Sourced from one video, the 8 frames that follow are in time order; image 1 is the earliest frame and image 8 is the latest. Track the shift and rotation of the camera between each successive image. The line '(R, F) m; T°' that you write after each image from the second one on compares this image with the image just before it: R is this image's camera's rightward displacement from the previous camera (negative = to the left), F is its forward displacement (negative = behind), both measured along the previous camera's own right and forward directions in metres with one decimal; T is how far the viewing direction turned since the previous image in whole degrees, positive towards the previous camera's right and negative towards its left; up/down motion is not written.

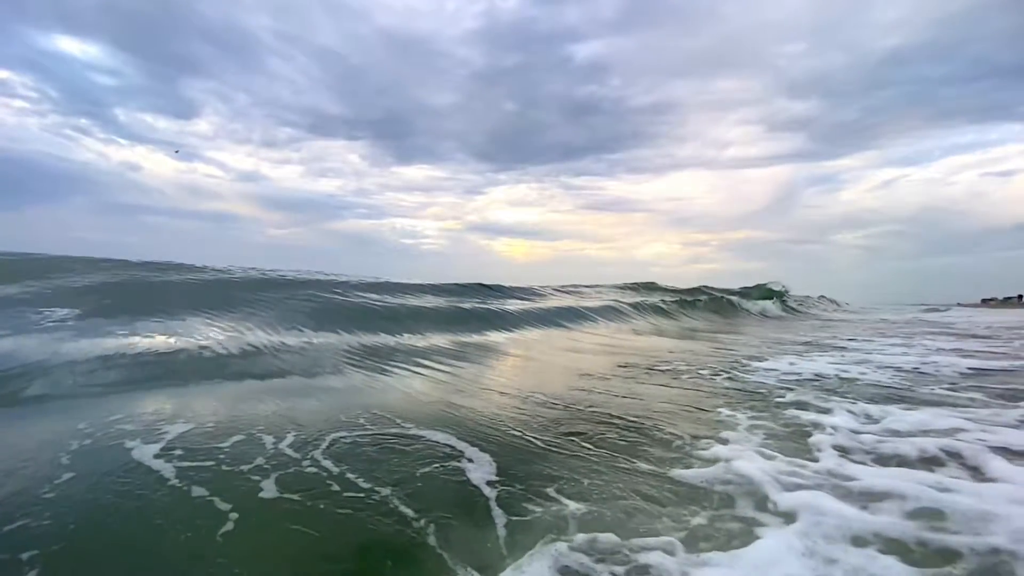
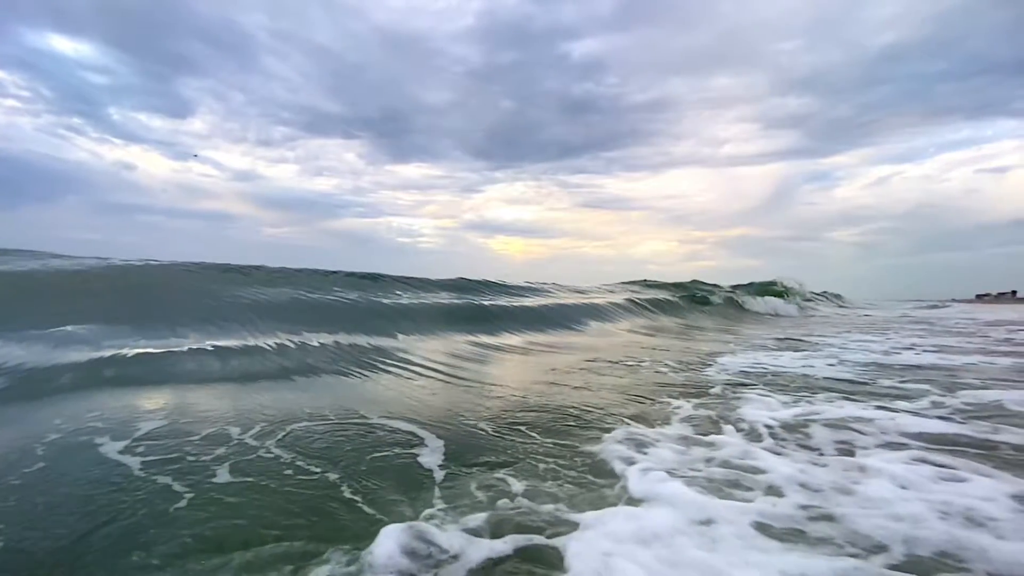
(-0.3, +0.1) m; 0°
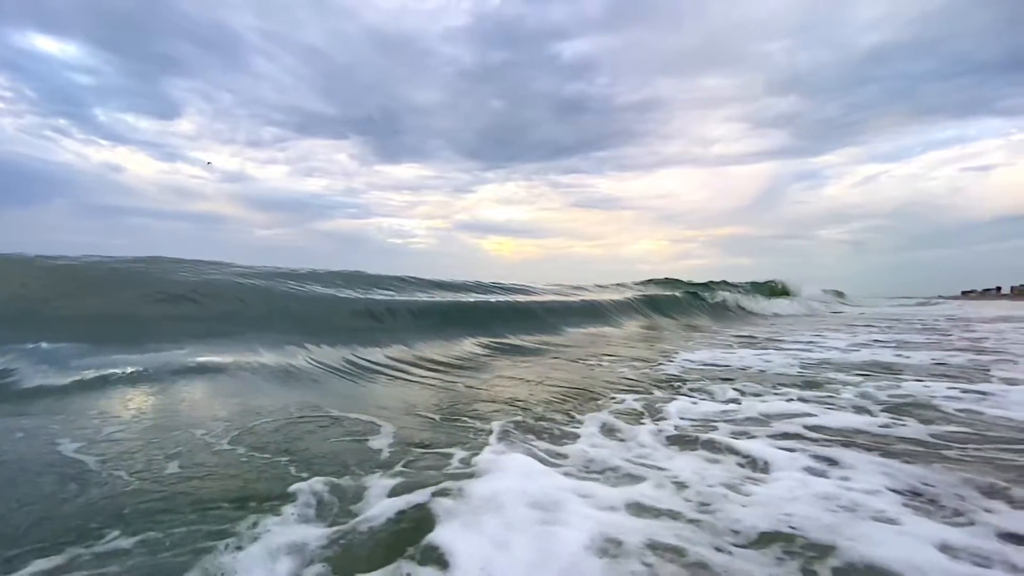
(+0.2, -0.1) m; +1°
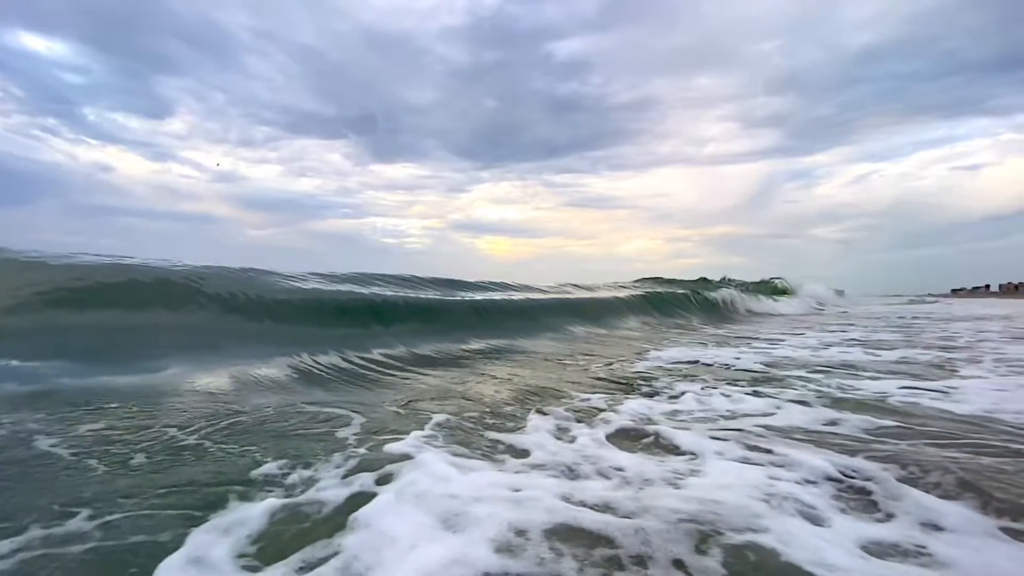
(0.0, +0.1) m; +1°
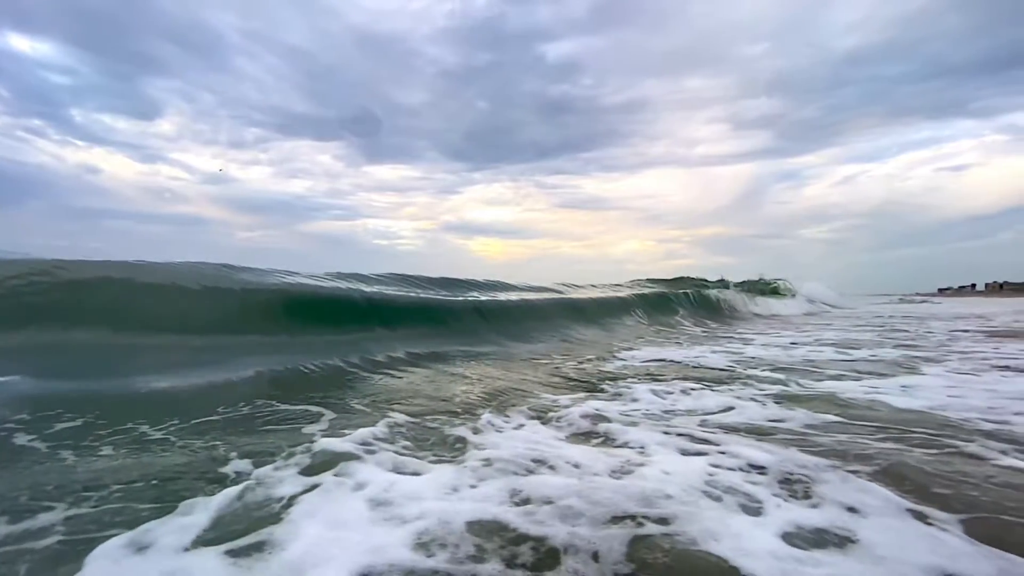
(-0.3, -0.1) m; +1°
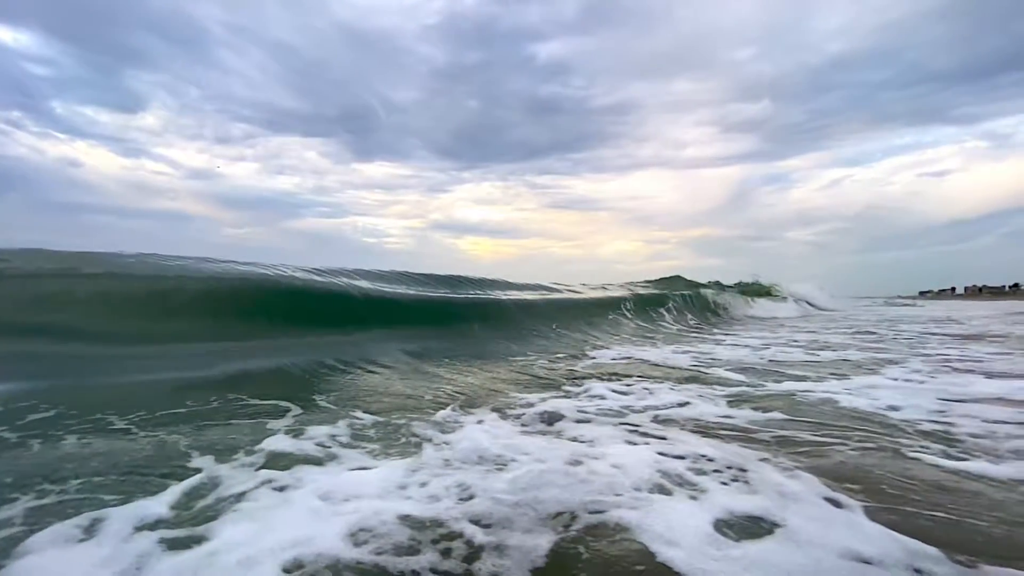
(-0.6, -0.1) m; +1°
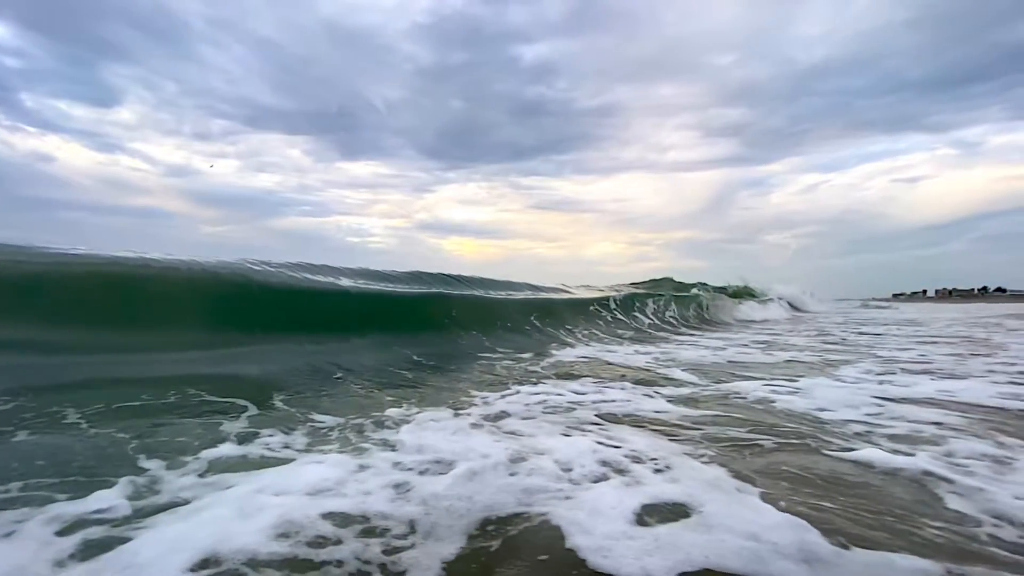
(-0.6, 0.0) m; +2°
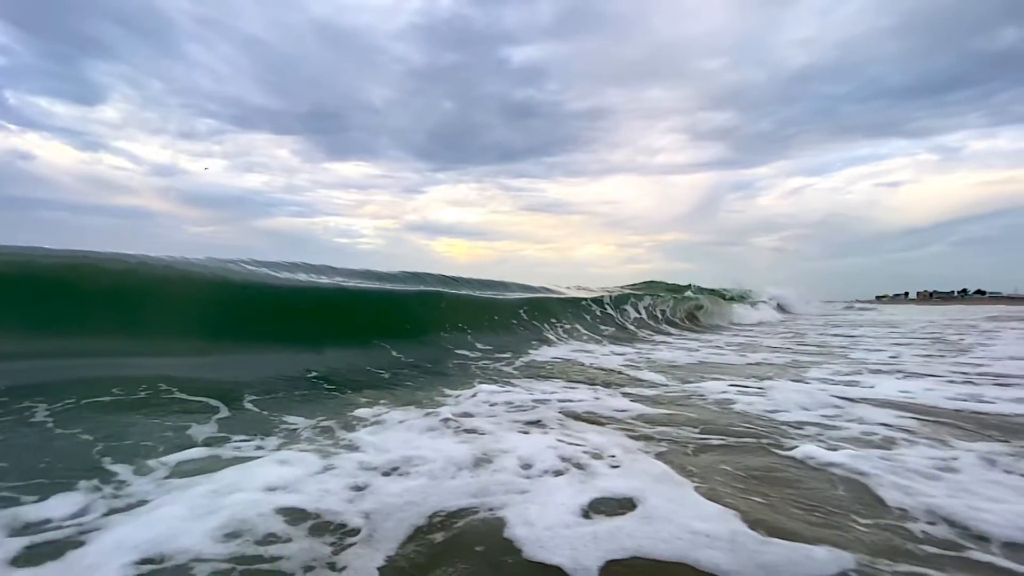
(-0.4, -0.1) m; +1°
